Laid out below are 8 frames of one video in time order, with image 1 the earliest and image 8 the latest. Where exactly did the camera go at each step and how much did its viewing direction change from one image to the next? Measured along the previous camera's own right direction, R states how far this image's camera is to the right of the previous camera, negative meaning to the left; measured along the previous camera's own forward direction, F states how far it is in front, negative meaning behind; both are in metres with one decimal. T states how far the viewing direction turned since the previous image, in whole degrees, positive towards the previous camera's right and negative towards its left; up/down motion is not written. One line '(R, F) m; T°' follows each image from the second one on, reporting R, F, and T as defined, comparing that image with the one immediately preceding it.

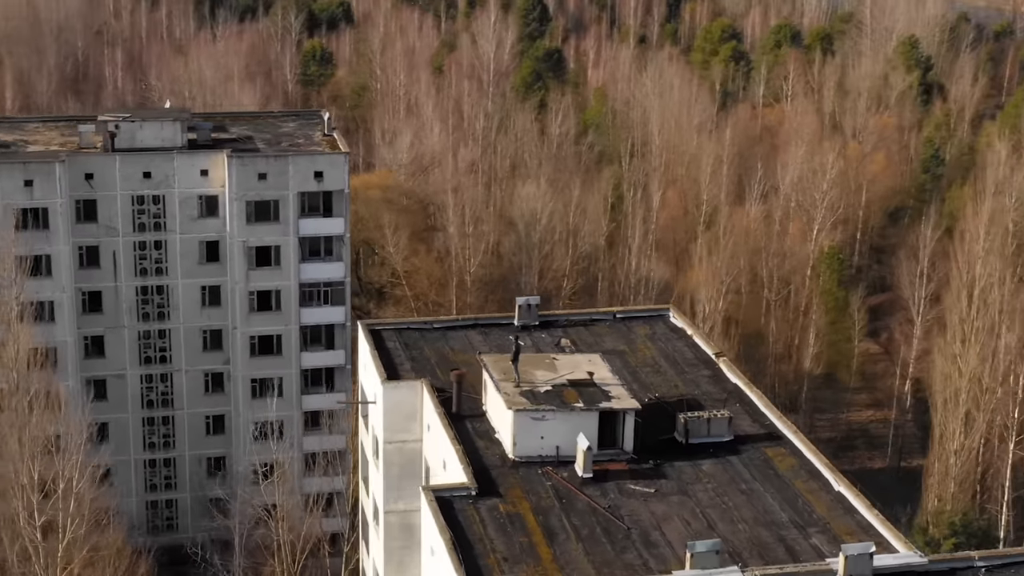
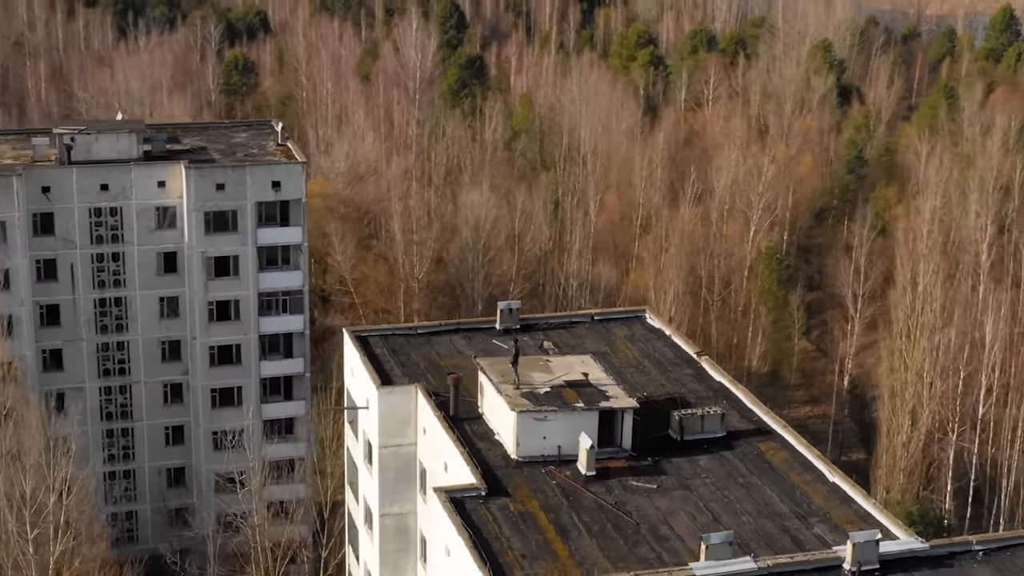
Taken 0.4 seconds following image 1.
(-1.6, -0.6) m; +4°
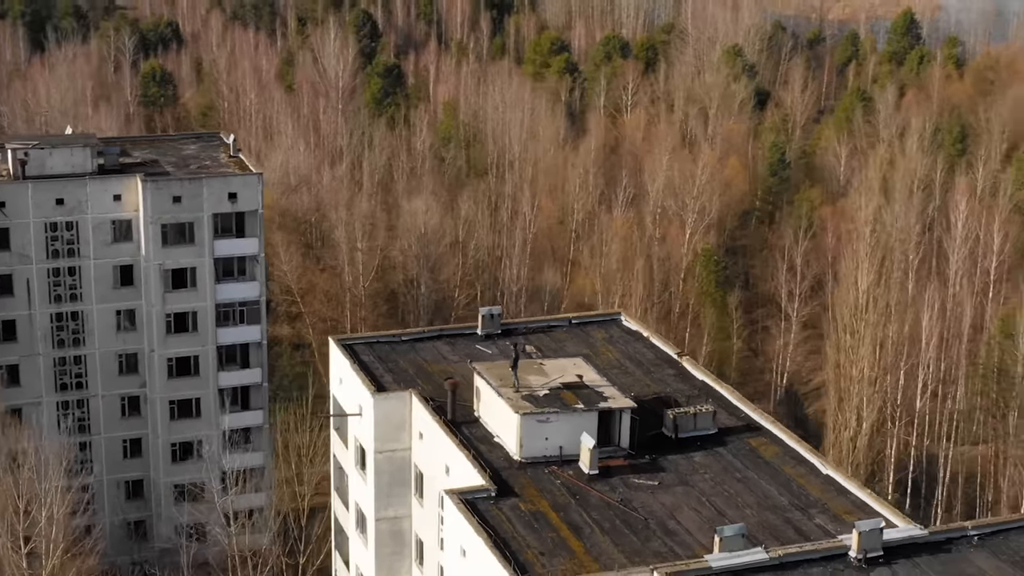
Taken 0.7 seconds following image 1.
(-1.8, -0.6) m; +4°
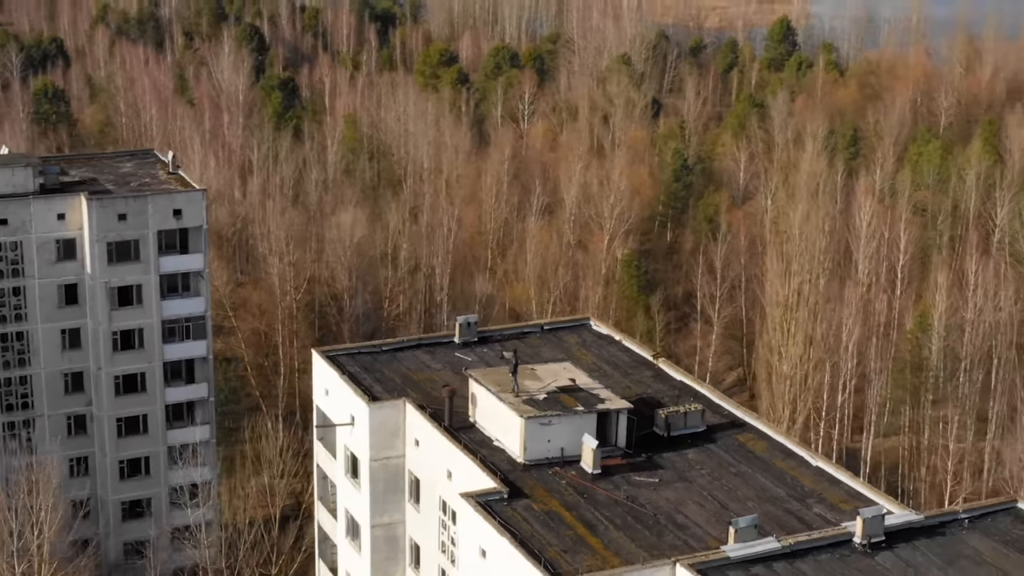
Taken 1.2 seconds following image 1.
(-2.4, -0.7) m; +5°
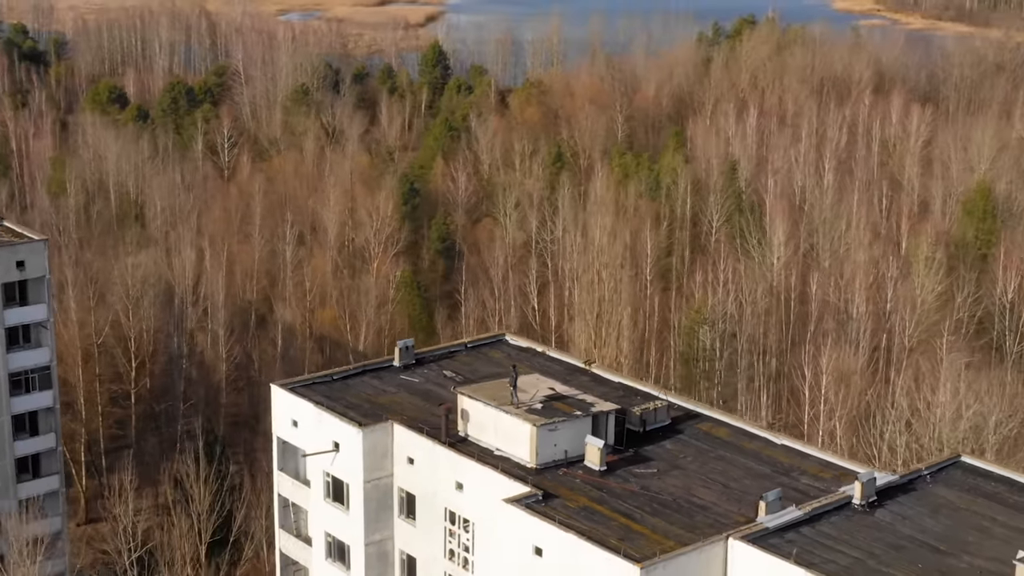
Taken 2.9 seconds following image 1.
(-7.8, -1.2) m; +16°
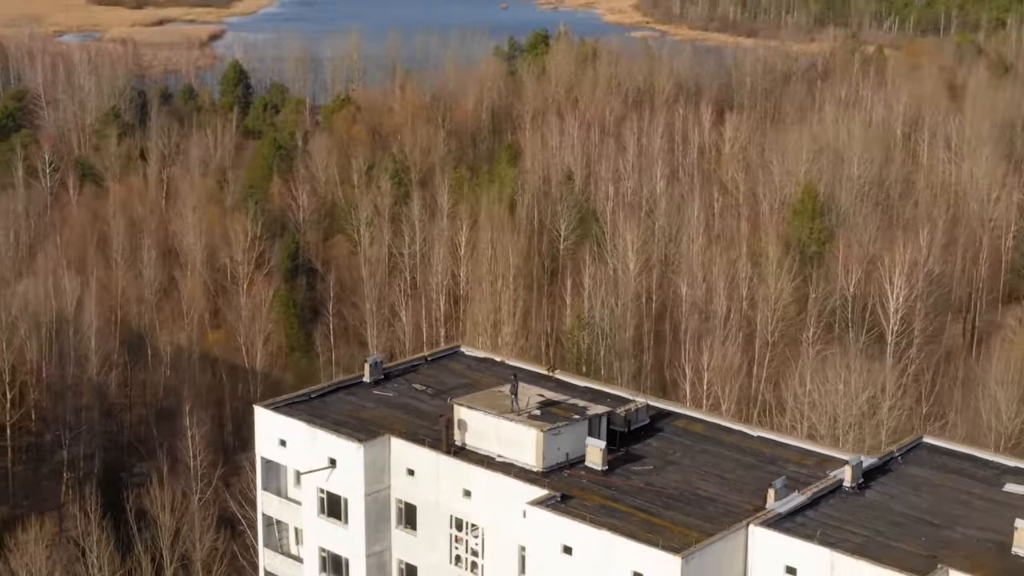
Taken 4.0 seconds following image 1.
(-4.9, -0.8) m; +9°
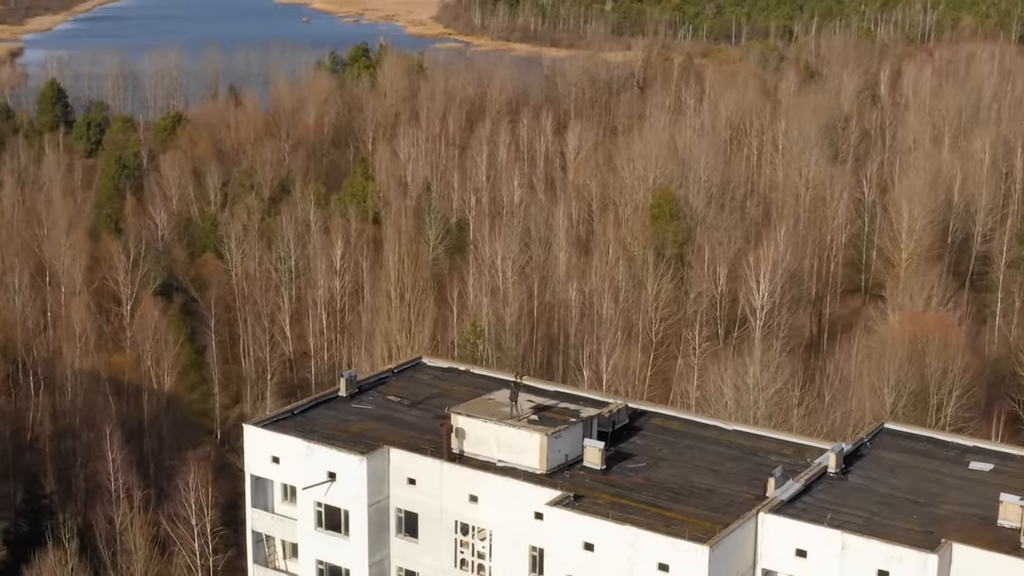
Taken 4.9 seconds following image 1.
(-4.6, -0.8) m; +9°
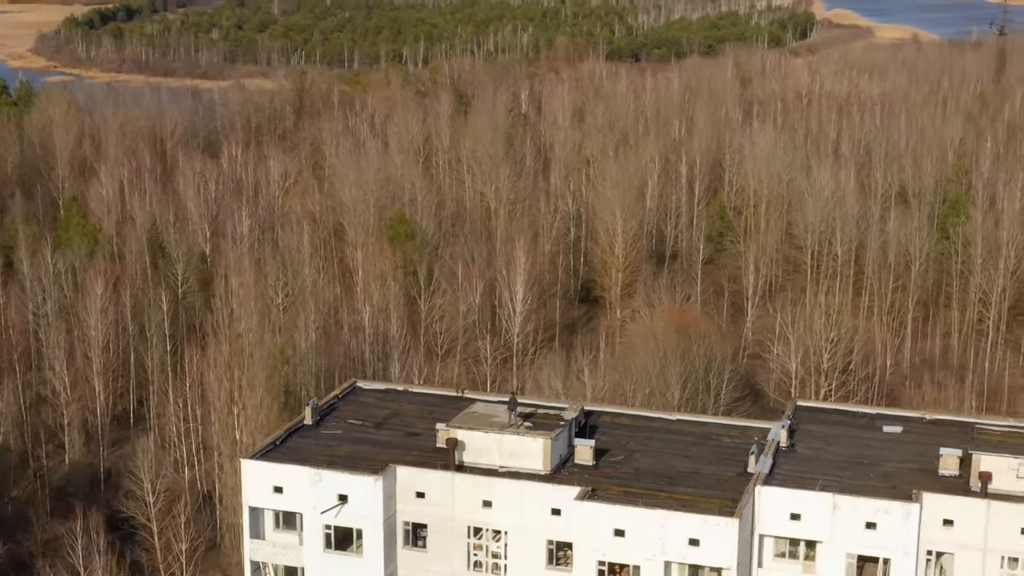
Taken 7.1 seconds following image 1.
(-10.0, -1.3) m; +17°
